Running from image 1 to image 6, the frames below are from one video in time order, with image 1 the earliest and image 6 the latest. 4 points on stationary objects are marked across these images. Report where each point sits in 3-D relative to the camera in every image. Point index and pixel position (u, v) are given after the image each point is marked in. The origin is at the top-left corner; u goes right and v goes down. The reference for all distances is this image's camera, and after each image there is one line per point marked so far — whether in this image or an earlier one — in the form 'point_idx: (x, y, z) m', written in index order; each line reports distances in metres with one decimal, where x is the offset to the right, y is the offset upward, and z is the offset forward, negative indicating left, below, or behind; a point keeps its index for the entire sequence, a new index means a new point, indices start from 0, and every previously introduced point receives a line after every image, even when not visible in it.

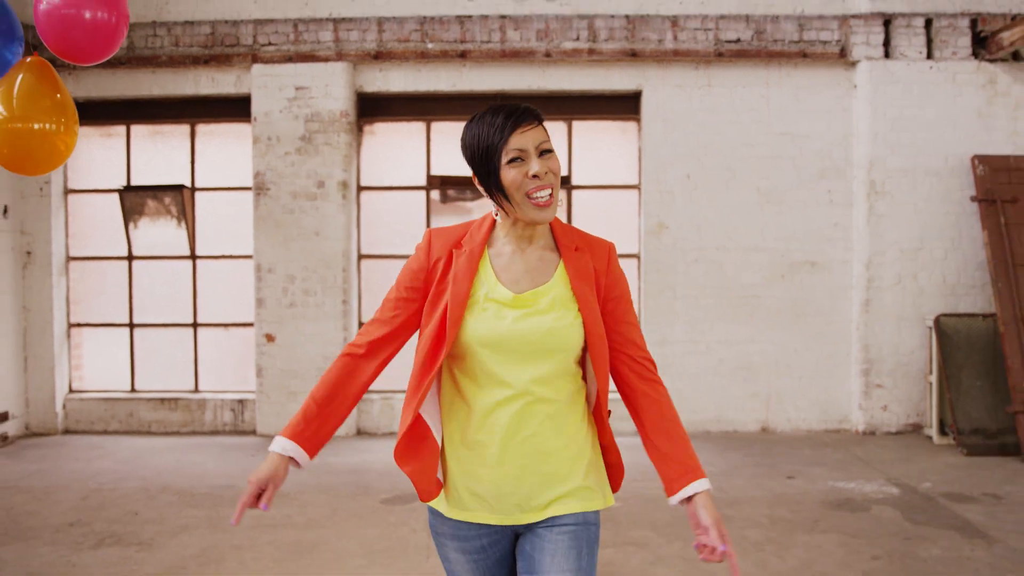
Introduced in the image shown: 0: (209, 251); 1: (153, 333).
0: (-1.6, +0.2, +5.6) m
1: (-1.9, -0.2, +5.6) m
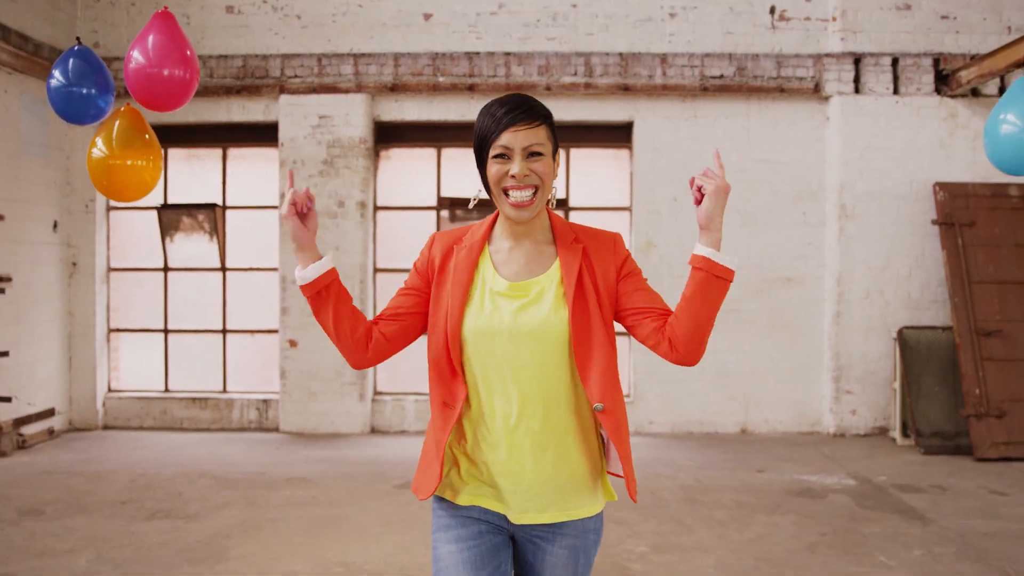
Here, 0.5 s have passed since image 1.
0: (-1.6, +0.1, +6.1) m
1: (-1.9, -0.3, +6.1) m
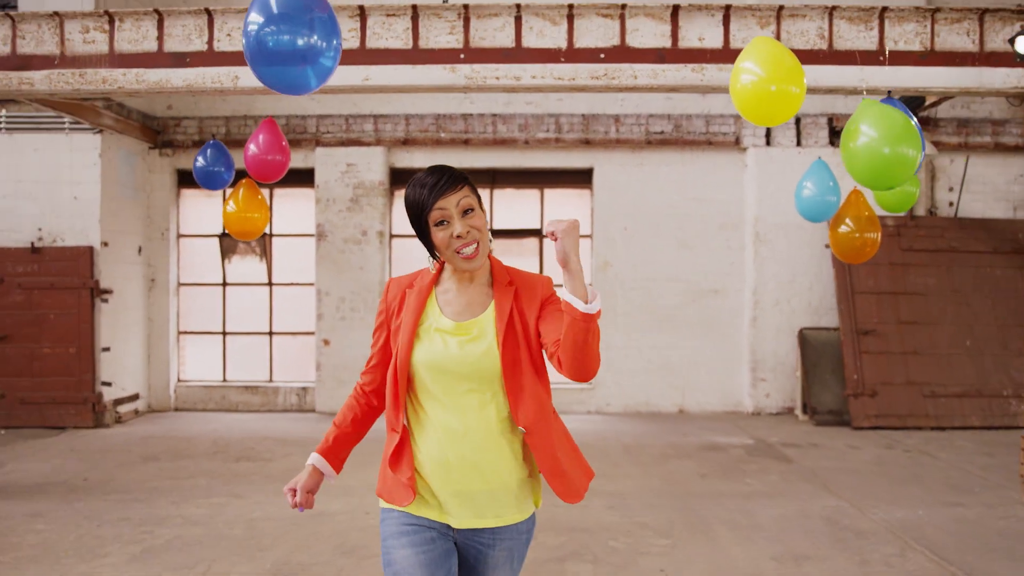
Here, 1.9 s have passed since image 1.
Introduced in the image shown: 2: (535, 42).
0: (-1.7, +0.1, +7.7) m
1: (-2.0, -0.4, +7.7) m
2: (+0.1, +1.0, +4.3) m
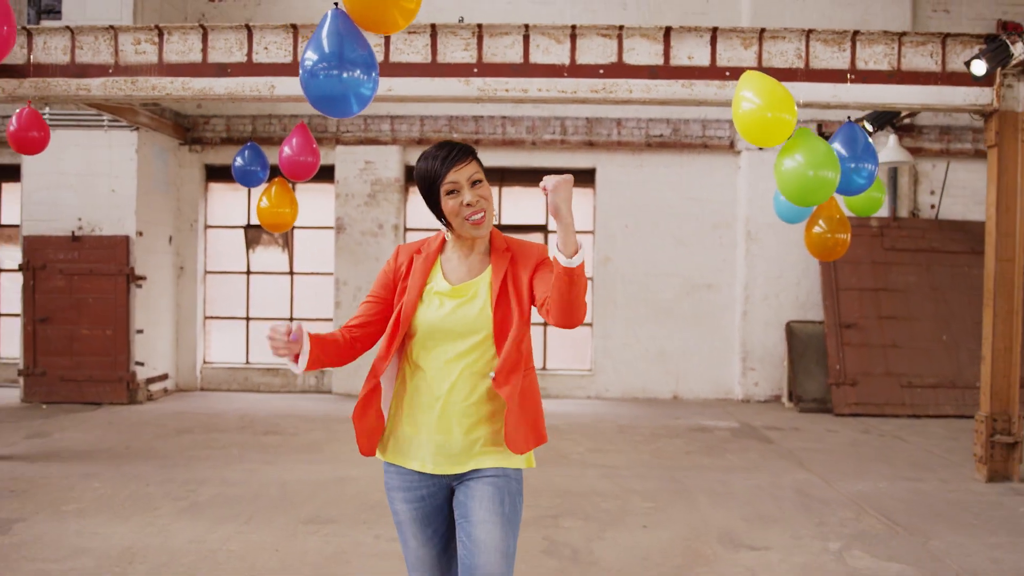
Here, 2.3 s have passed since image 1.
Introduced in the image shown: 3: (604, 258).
0: (-1.6, +0.1, +8.2) m
1: (-1.9, -0.3, +8.2) m
2: (+0.1, +1.0, +4.8) m
3: (+0.7, +0.2, +8.0) m
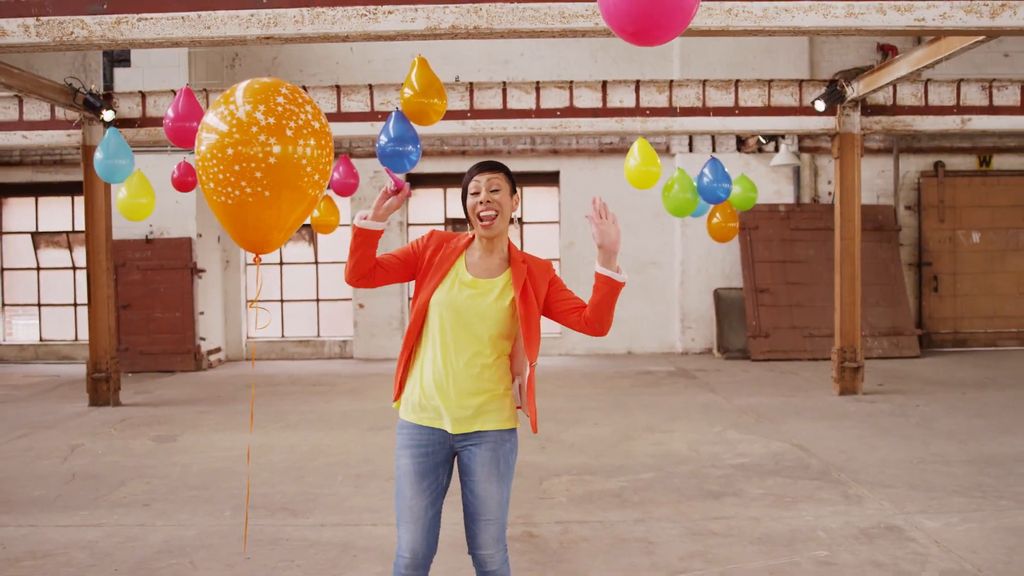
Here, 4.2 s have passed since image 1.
0: (-1.8, +0.3, +10.1) m
1: (-2.1, -0.2, +10.1) m
2: (0.0, +1.2, +6.7) m
3: (+0.5, +0.4, +9.9) m
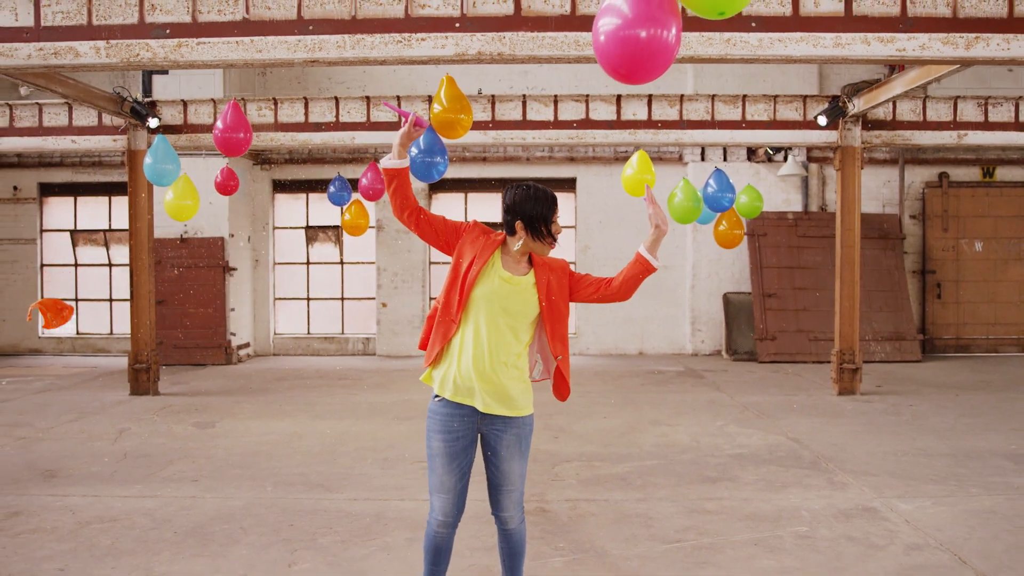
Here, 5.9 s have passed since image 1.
0: (-1.6, +0.3, +10.5) m
1: (-1.9, -0.1, +10.6) m
2: (+0.2, +1.2, +7.1) m
3: (+0.7, +0.4, +10.3) m
